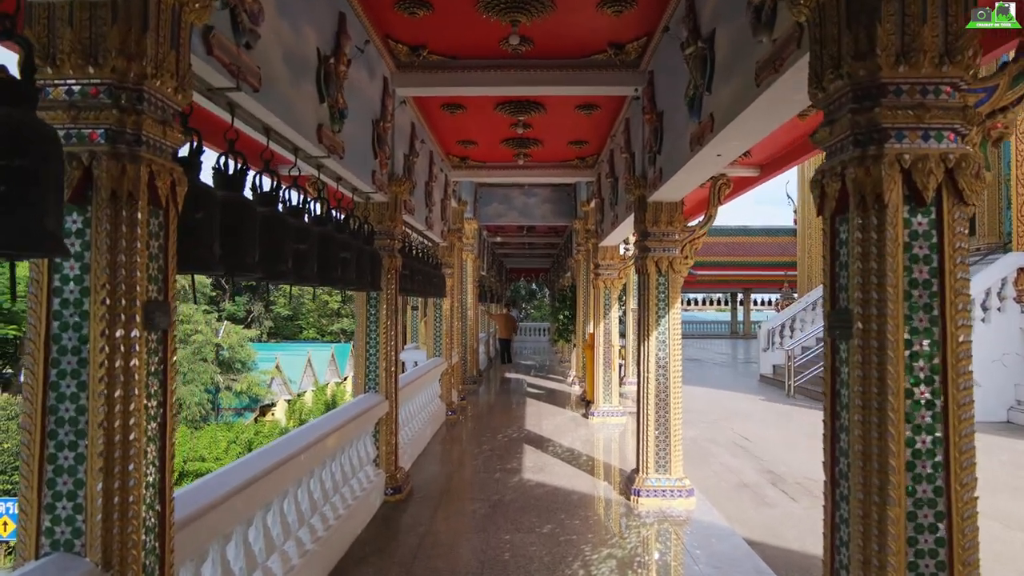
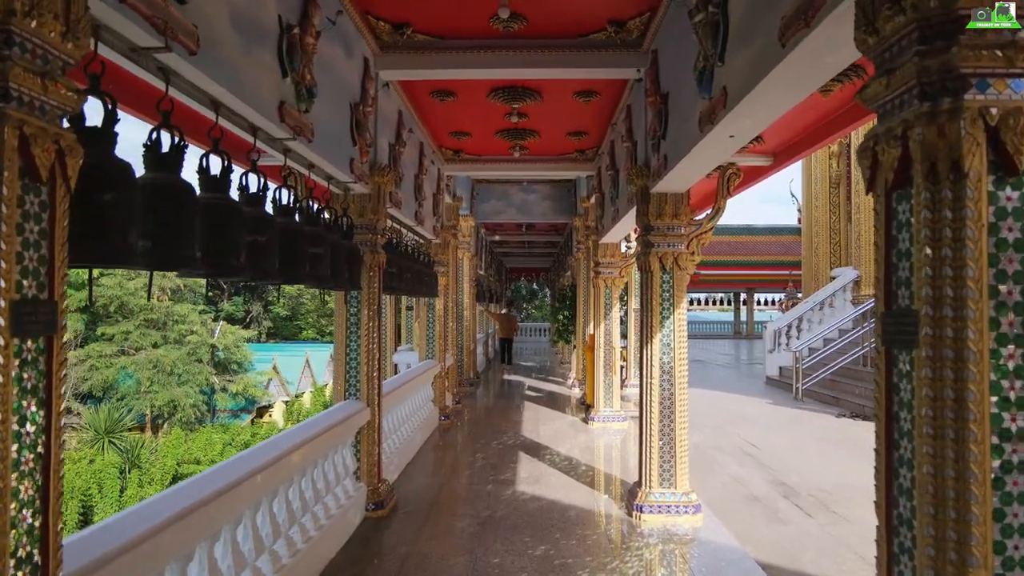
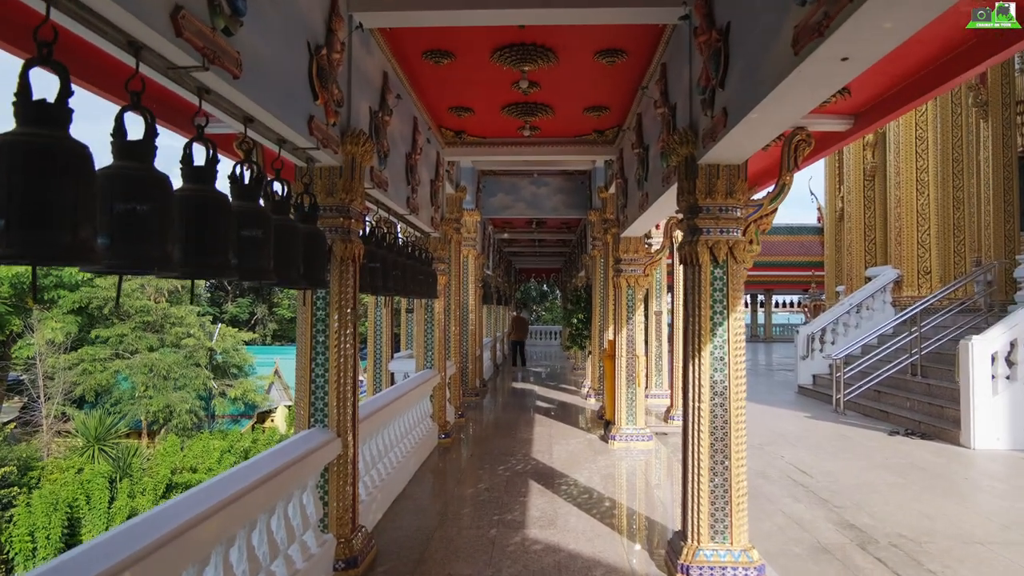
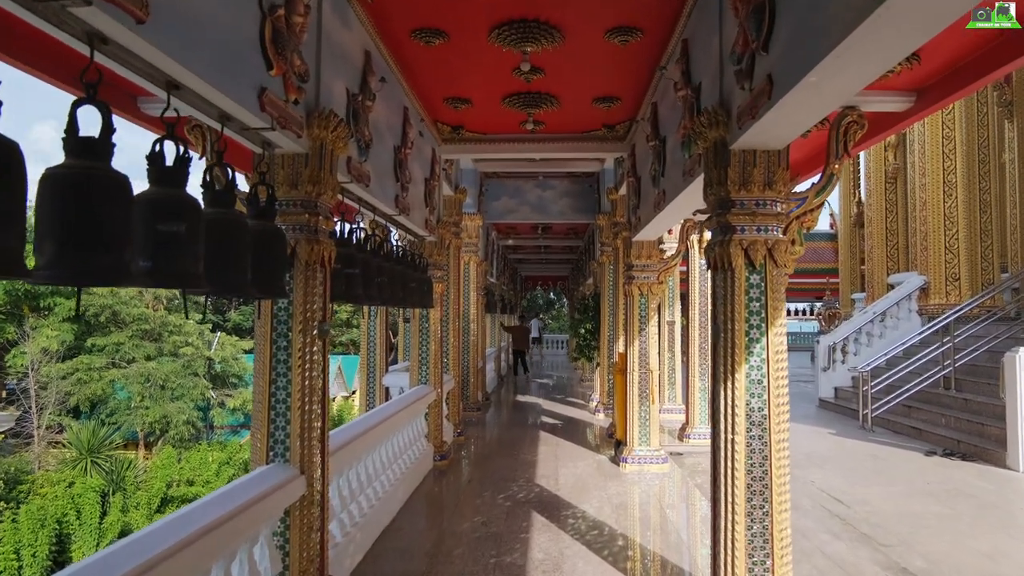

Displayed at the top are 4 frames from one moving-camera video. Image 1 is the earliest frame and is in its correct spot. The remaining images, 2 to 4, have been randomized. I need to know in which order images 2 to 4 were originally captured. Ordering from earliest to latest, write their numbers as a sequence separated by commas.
2, 3, 4
